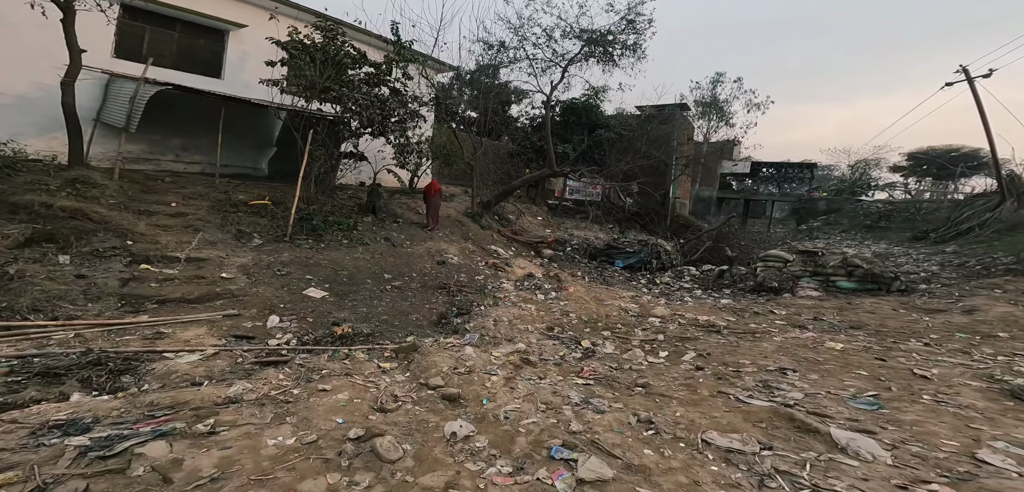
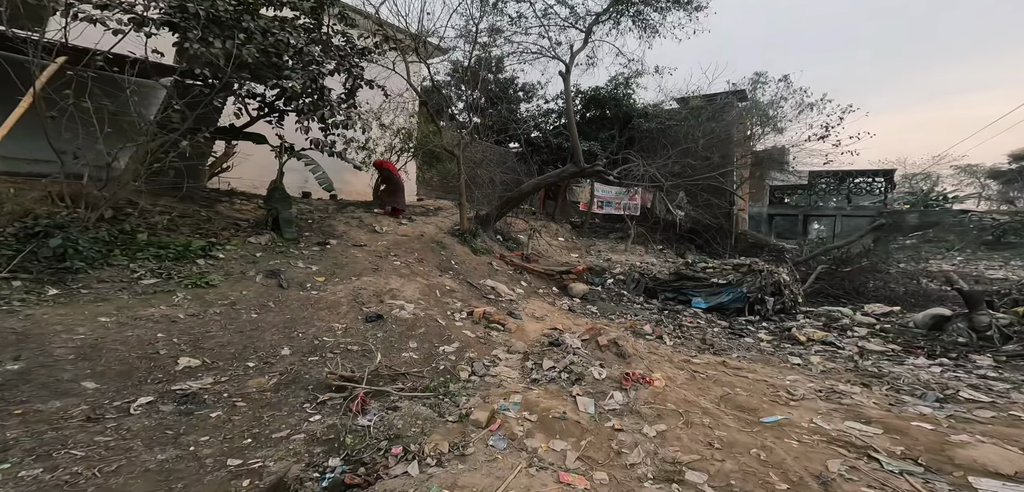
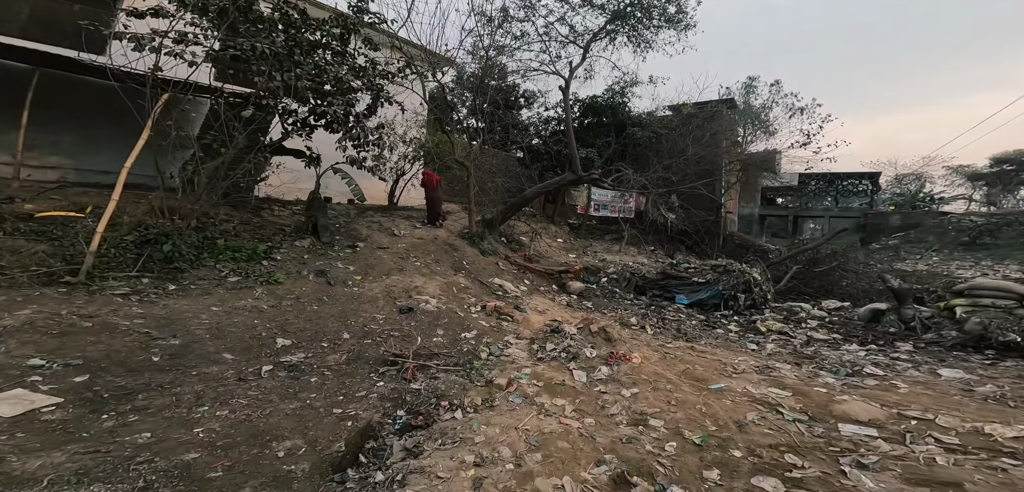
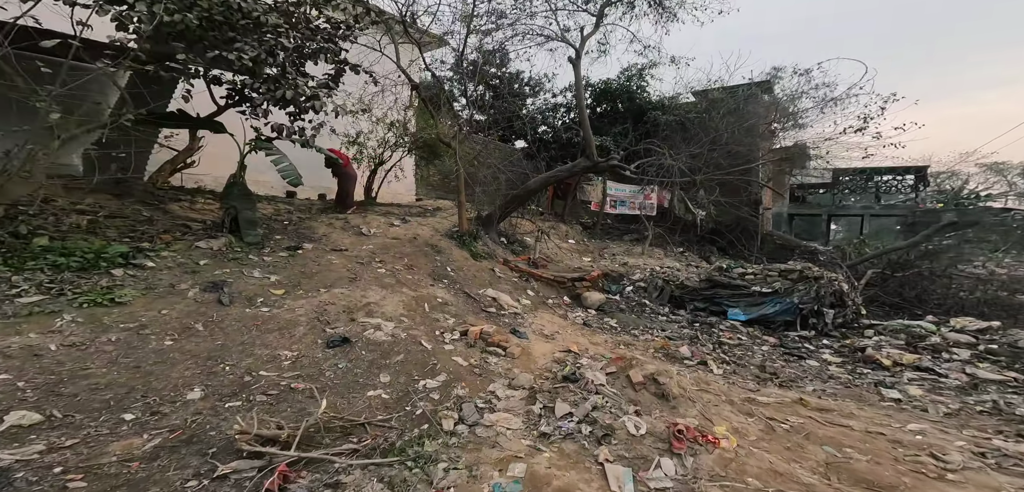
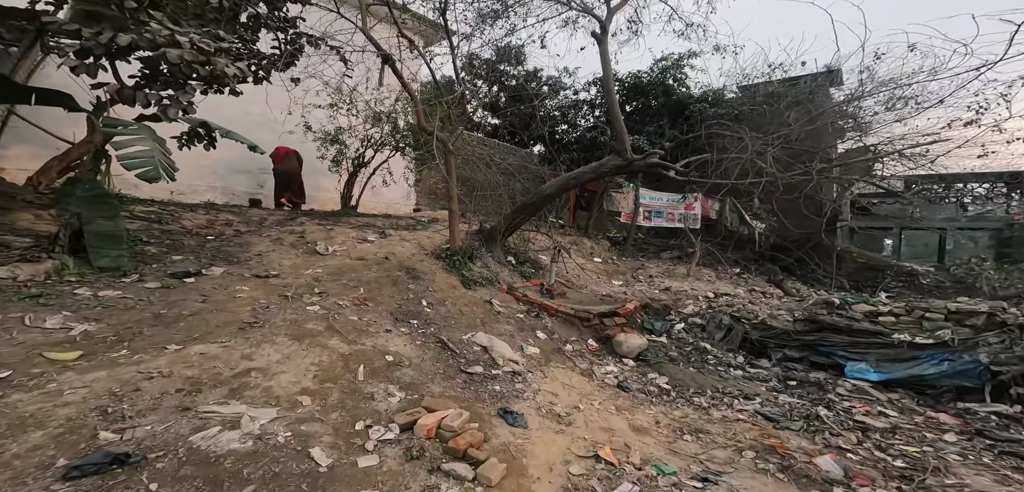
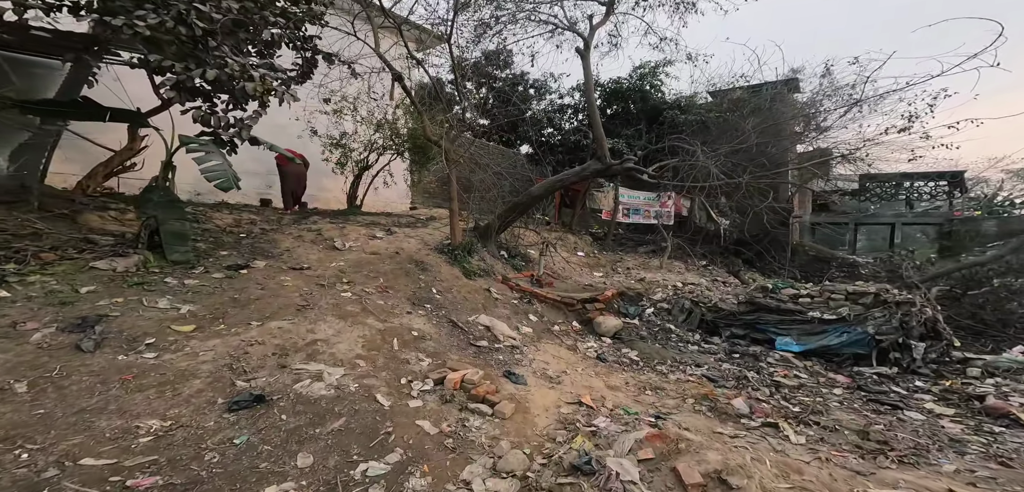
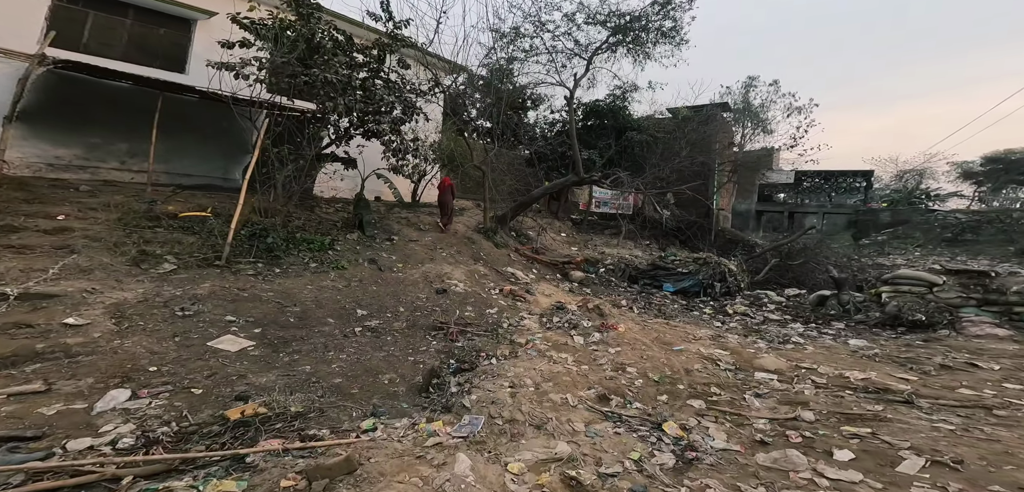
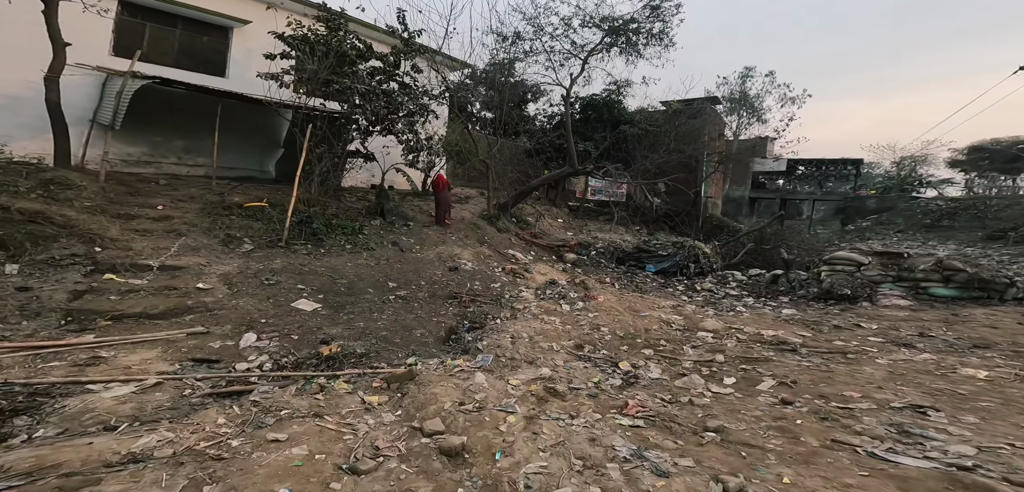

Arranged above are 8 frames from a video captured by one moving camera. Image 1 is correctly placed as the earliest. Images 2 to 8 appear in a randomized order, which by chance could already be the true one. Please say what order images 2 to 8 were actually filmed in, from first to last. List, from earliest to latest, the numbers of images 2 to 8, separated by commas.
8, 7, 3, 2, 4, 6, 5
